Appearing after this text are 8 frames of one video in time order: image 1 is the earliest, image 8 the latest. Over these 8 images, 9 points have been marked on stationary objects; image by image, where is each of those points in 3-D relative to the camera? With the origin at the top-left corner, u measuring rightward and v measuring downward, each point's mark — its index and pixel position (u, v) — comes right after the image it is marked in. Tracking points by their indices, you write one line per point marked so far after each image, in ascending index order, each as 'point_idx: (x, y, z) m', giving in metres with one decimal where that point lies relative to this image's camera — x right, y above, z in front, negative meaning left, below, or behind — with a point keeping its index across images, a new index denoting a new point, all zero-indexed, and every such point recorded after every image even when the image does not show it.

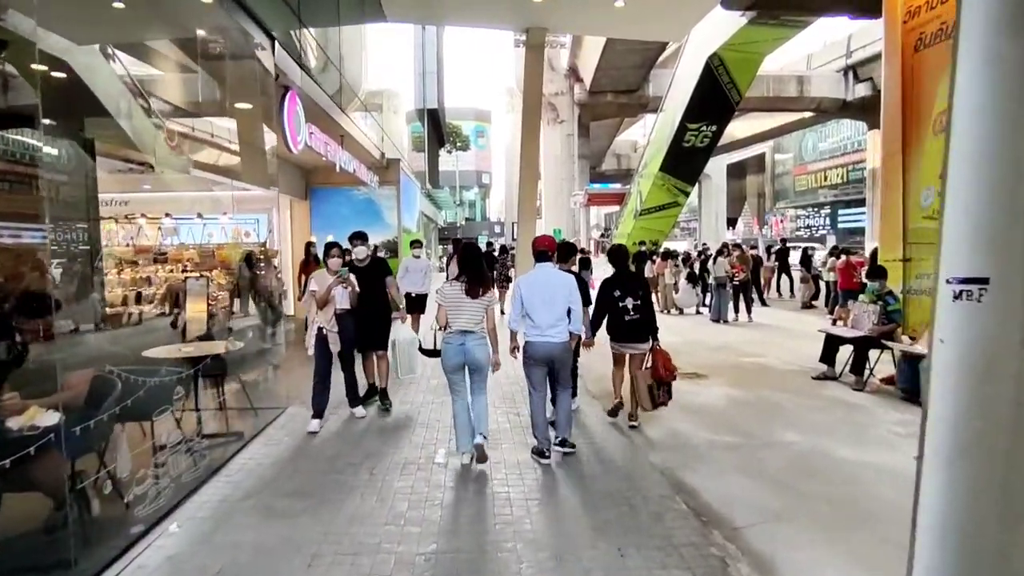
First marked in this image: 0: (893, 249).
0: (+5.4, +0.6, +8.9) m
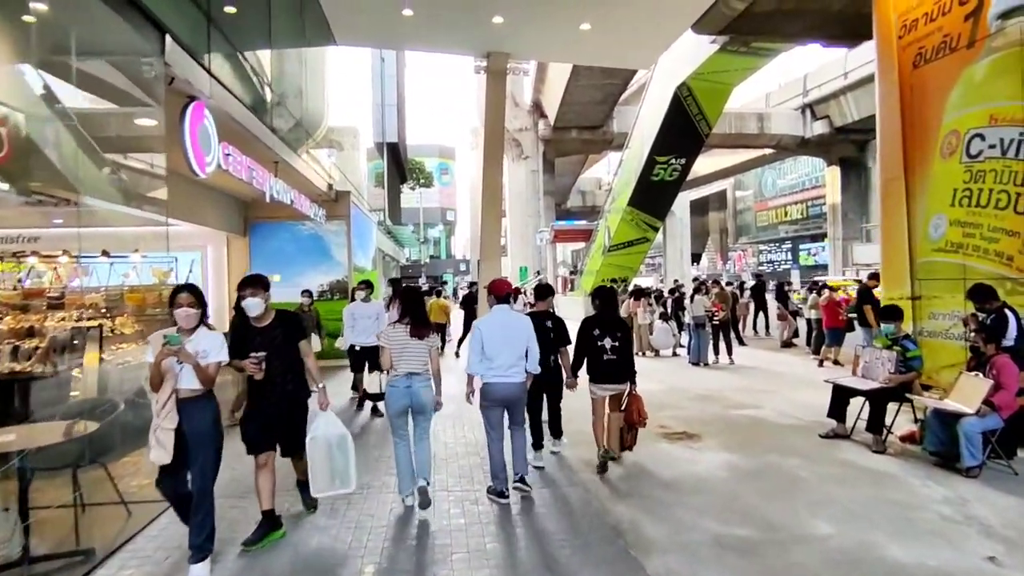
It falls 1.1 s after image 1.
0: (+4.9, 0.0, +7.9) m
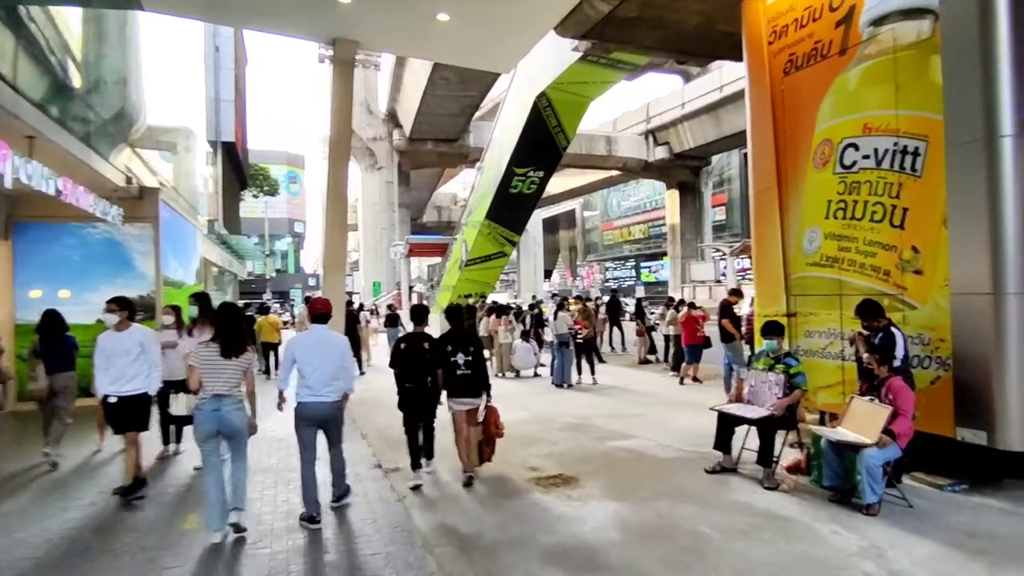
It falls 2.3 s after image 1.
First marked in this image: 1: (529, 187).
0: (+3.1, -0.2, +7.5) m
1: (+0.6, +3.2, +20.0) m
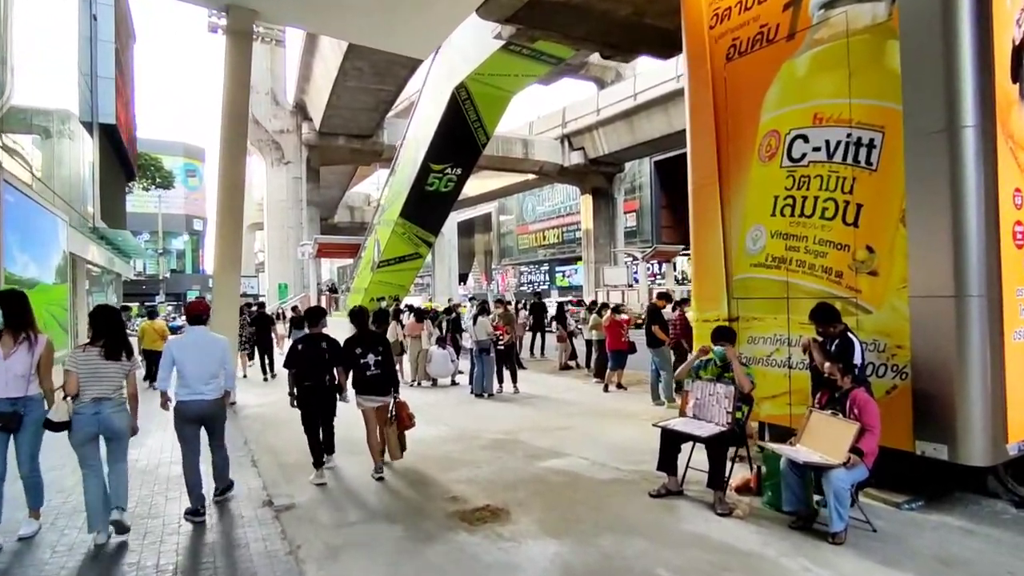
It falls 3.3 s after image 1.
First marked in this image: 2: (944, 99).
0: (+2.3, -0.2, +7.0) m
1: (-2.0, +3.2, +19.0) m
2: (+3.5, +1.5, +5.0) m
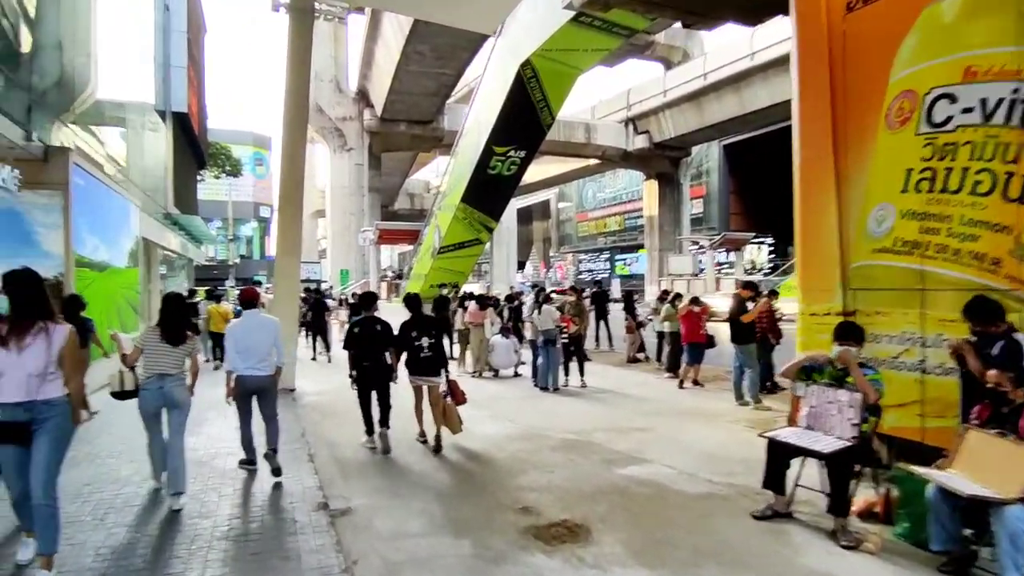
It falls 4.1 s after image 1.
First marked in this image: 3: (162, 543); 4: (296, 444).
0: (+3.0, -0.1, +6.0) m
1: (-0.1, +3.5, +18.3) m
2: (+4.0, +1.6, +3.9) m
3: (-2.6, -1.9, +4.6) m
4: (-2.6, -1.9, +7.4) m
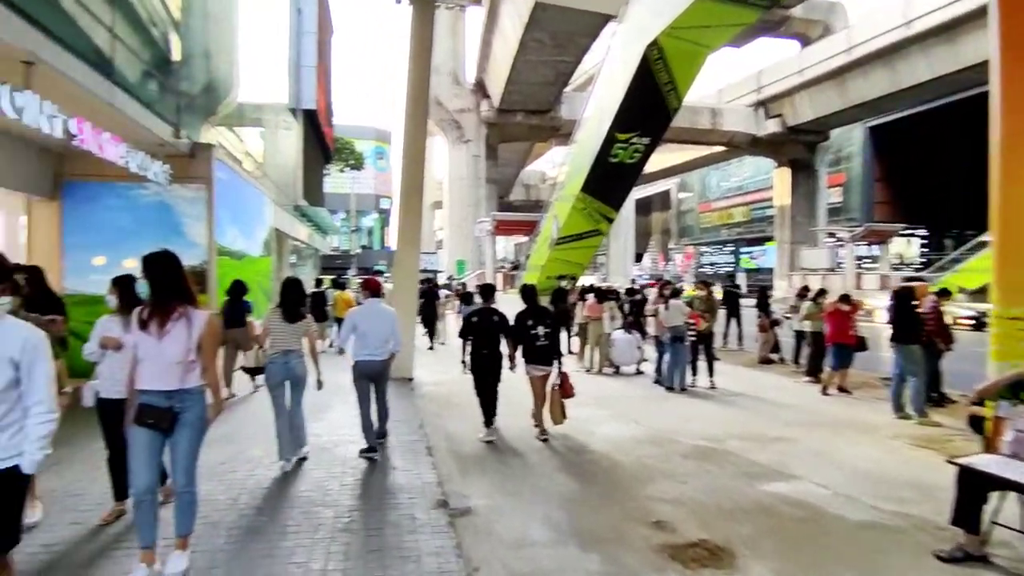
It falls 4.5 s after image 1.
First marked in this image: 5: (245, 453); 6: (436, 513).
0: (+4.2, -0.1, +5.0) m
1: (+3.4, +3.7, +17.5) m
2: (+4.8, +1.5, +2.6) m
3: (-1.7, -1.8, +4.7) m
4: (-1.1, -1.7, +7.3) m
5: (-2.8, -1.7, +6.5) m
6: (-0.6, -1.8, +5.0) m
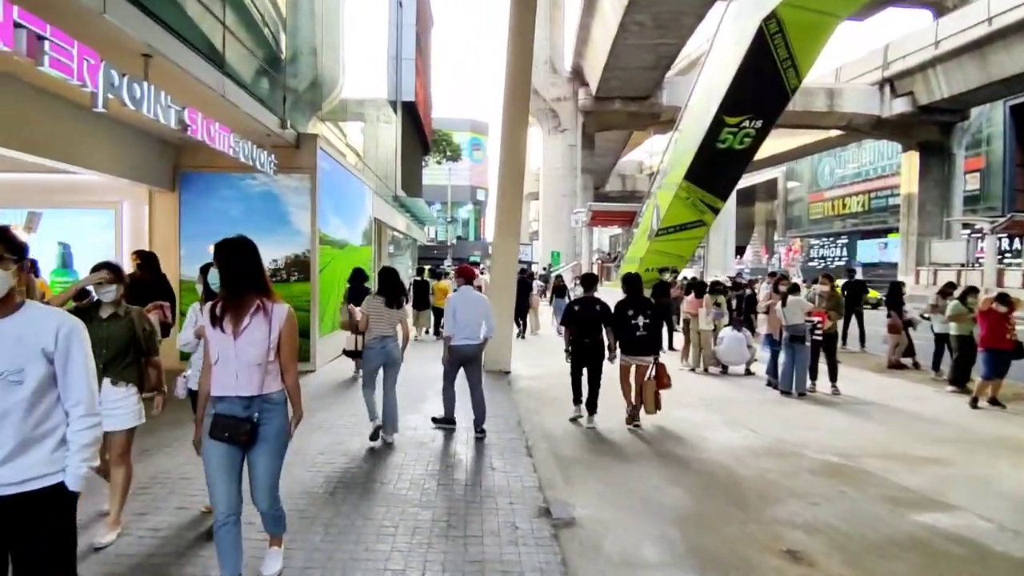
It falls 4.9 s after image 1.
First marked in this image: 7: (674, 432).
0: (+4.9, -0.1, +3.9) m
1: (+6.1, +3.9, +16.4) m
2: (+5.2, +1.5, +1.5) m
3: (-0.9, -1.7, +4.4) m
4: (0.0, -1.6, +7.0) m
5: (-1.7, -1.6, +6.4) m
6: (+0.2, -1.7, +4.6) m
7: (+1.9, -1.7, +7.3) m
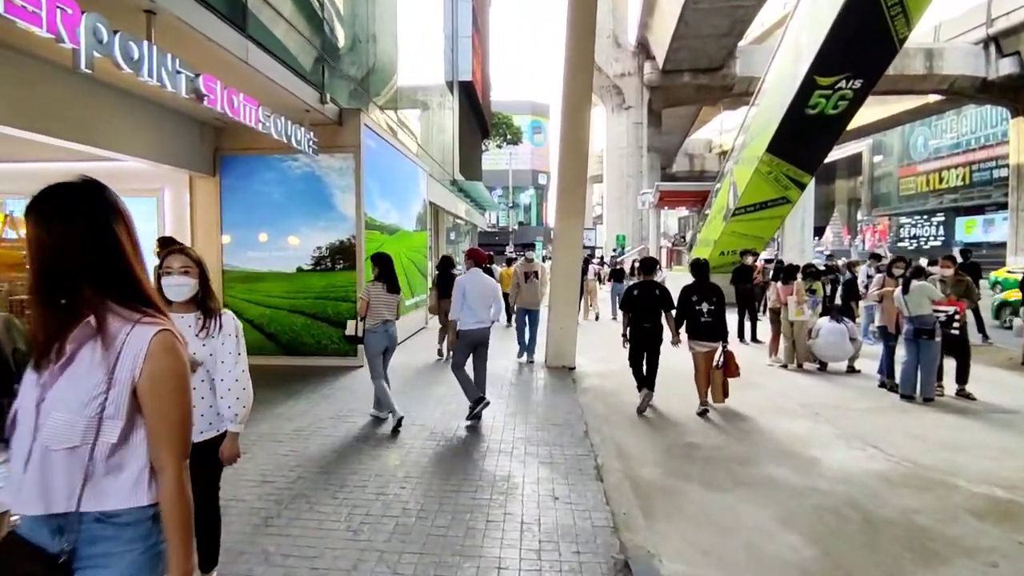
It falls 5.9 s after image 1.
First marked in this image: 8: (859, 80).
0: (+5.2, 0.0, +2.3) m
1: (+7.6, +4.3, +14.5) m
2: (+5.2, +1.5, -0.2) m
3: (-0.5, -1.7, +3.4) m
4: (+0.6, -1.5, +5.9) m
5: (-1.2, -1.5, +5.4) m
6: (+0.6, -1.7, +3.5) m
7: (+2.6, -1.6, +6.0) m
8: (+7.8, +4.7, +14.0) m
